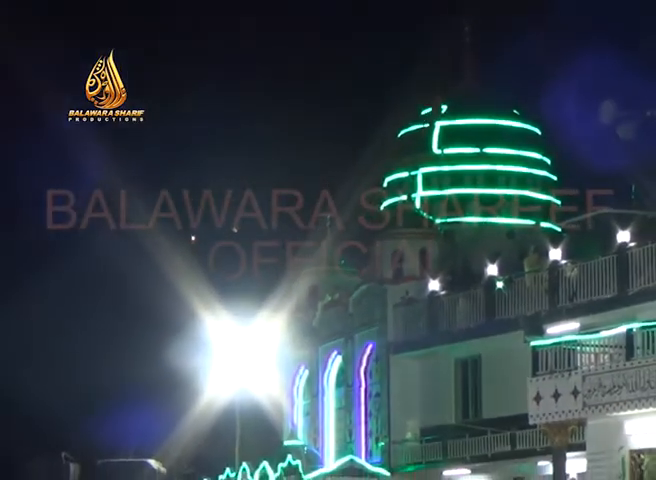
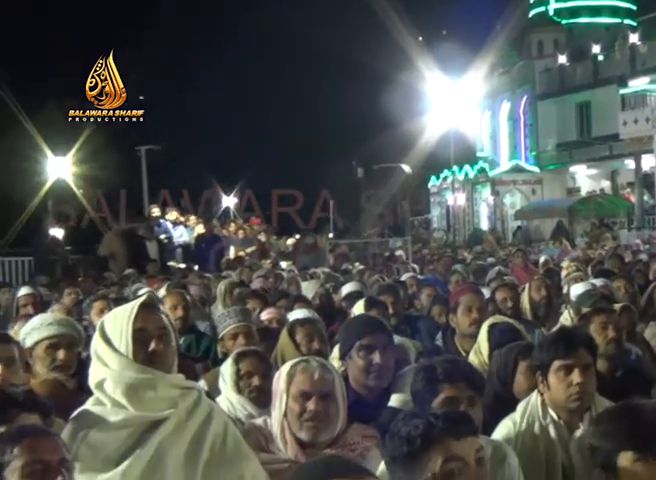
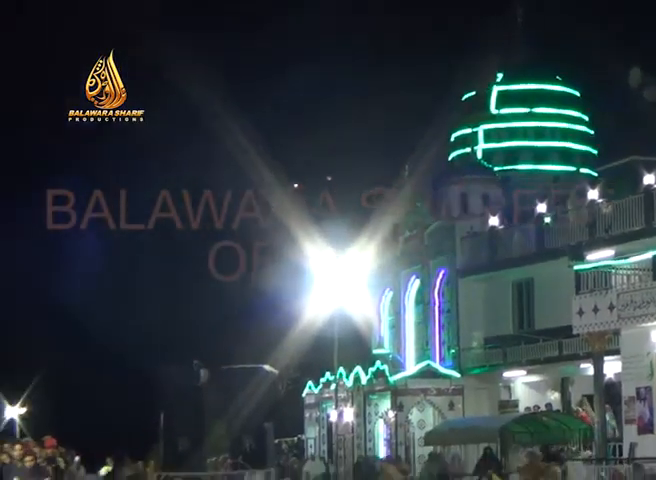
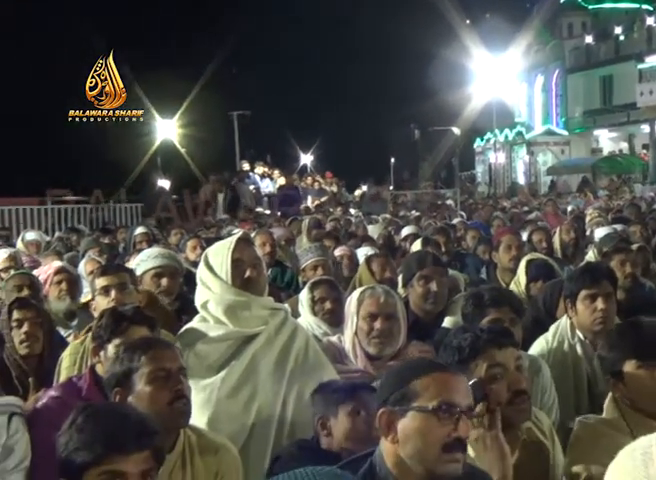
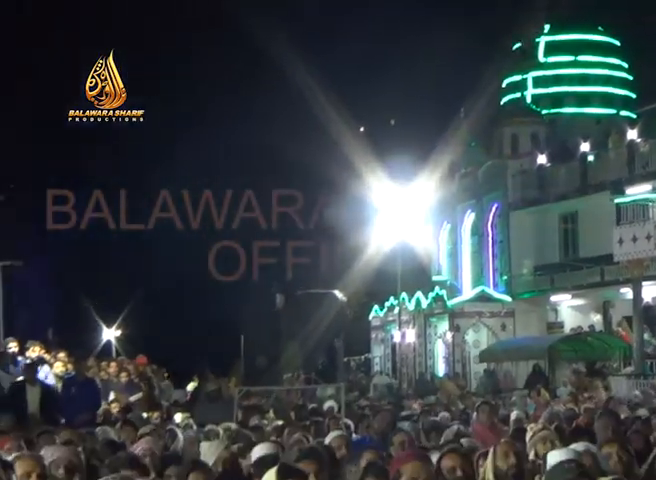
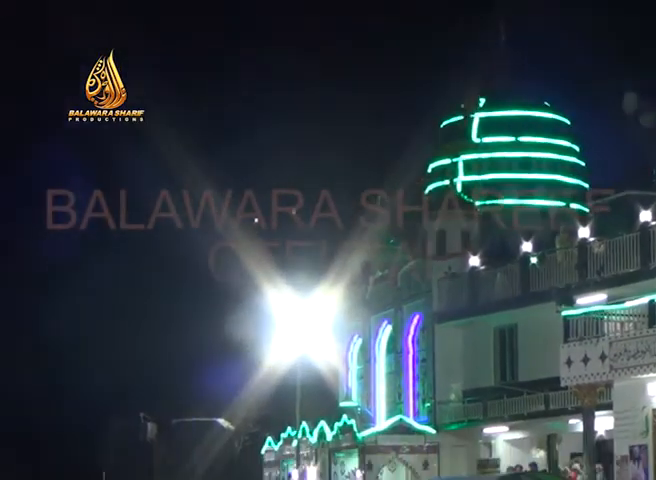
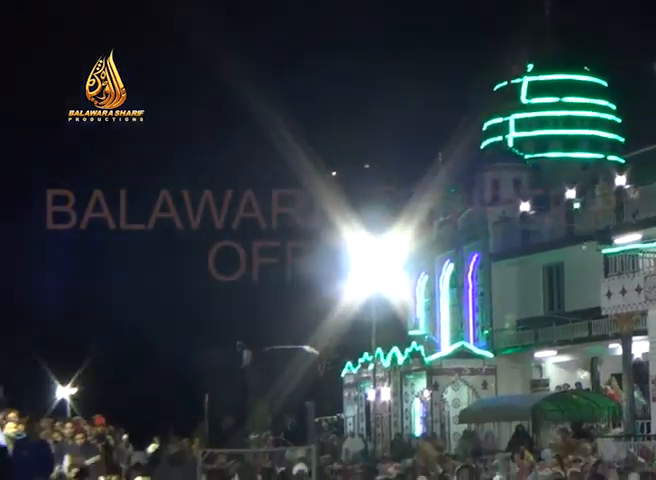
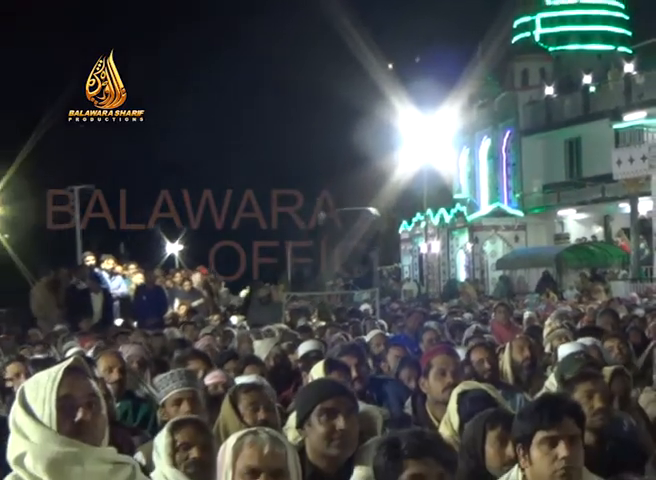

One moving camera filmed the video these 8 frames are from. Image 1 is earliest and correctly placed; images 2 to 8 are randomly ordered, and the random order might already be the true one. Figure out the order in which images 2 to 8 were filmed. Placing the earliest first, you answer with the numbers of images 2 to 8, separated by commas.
6, 3, 7, 5, 8, 2, 4
